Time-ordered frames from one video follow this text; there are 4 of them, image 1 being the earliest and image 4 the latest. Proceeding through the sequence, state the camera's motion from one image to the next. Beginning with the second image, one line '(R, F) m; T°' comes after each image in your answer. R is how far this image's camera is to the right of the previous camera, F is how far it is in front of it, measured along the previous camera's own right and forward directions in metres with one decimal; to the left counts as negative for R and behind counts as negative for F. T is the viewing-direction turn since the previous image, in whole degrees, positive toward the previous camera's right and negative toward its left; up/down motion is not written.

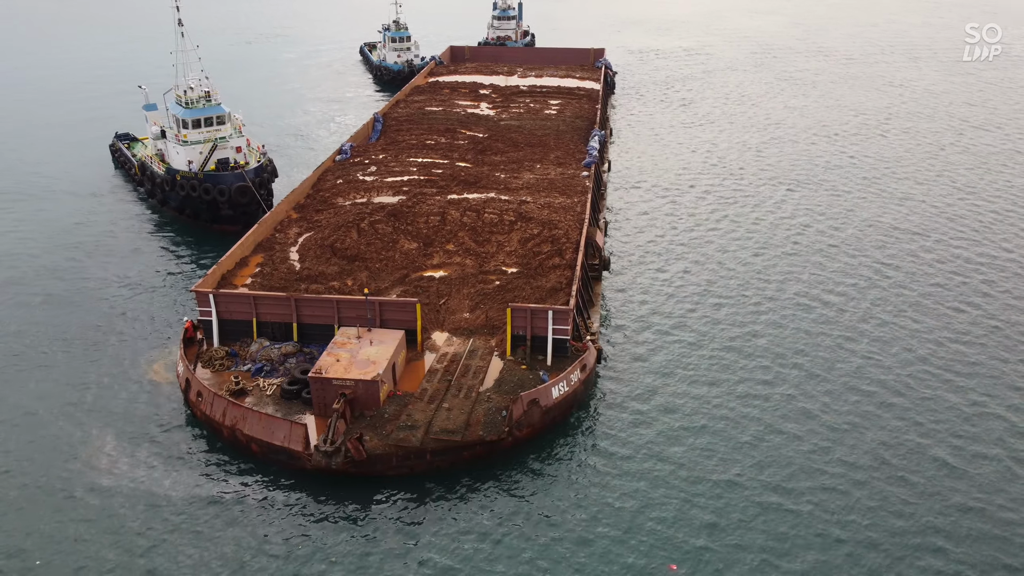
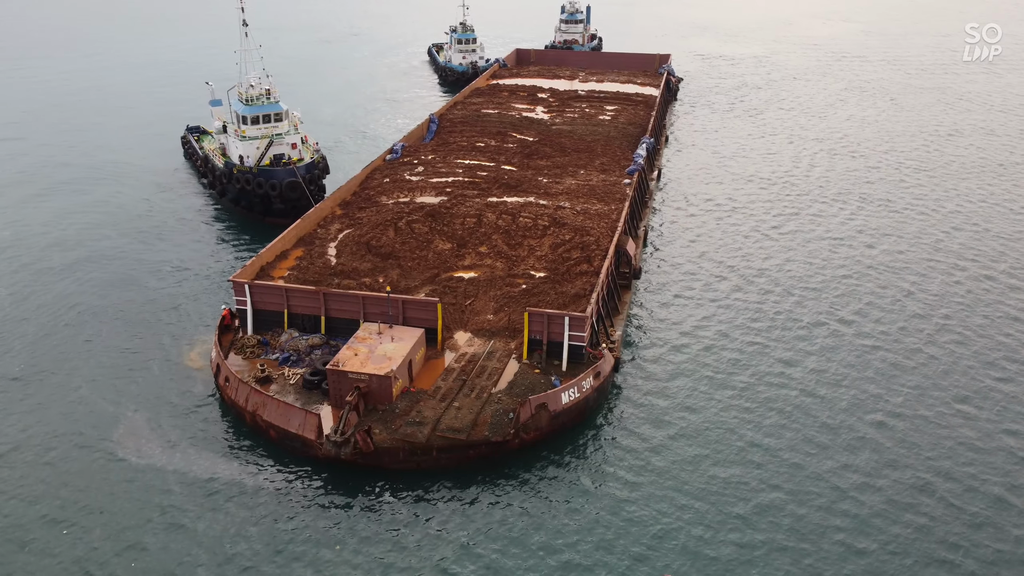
(+2.0, -0.3) m; -5°
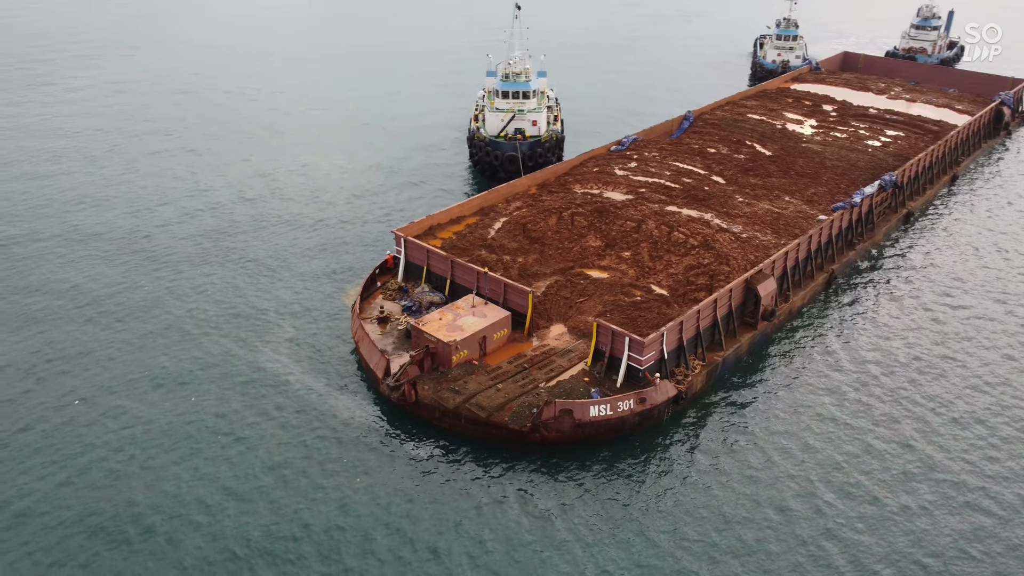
(+10.0, +0.4) m; -25°
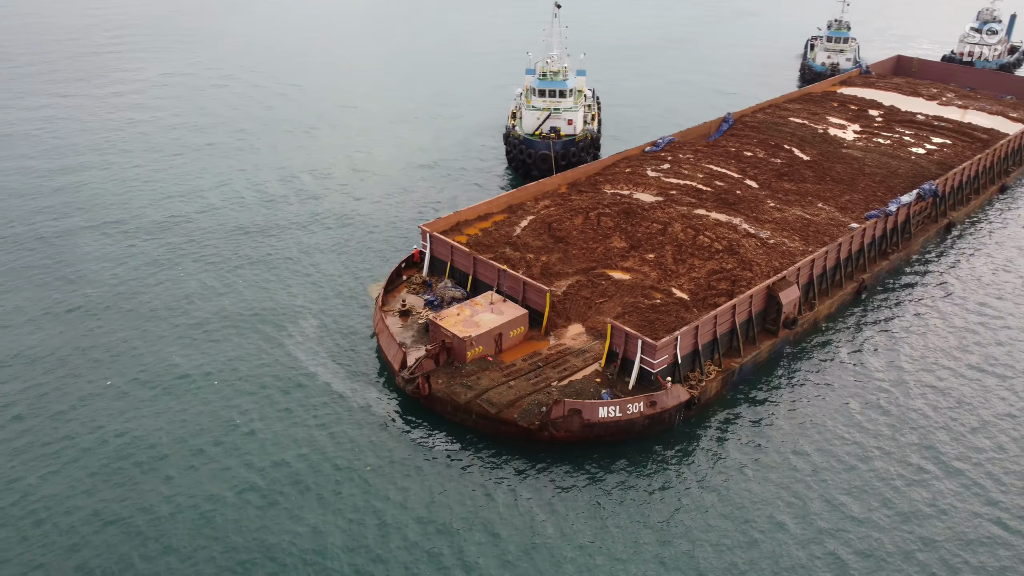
(+1.3, -0.2) m; -4°
